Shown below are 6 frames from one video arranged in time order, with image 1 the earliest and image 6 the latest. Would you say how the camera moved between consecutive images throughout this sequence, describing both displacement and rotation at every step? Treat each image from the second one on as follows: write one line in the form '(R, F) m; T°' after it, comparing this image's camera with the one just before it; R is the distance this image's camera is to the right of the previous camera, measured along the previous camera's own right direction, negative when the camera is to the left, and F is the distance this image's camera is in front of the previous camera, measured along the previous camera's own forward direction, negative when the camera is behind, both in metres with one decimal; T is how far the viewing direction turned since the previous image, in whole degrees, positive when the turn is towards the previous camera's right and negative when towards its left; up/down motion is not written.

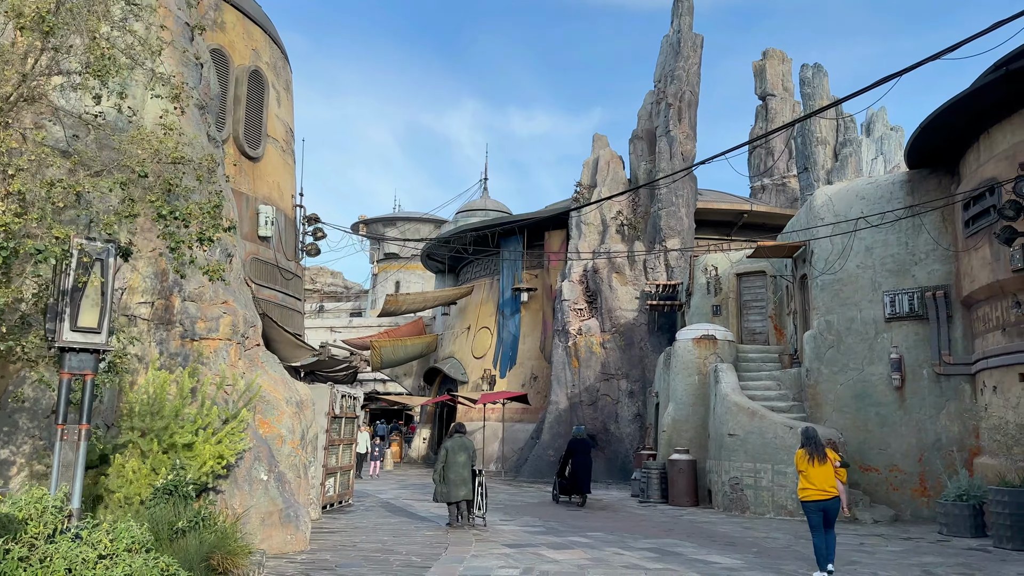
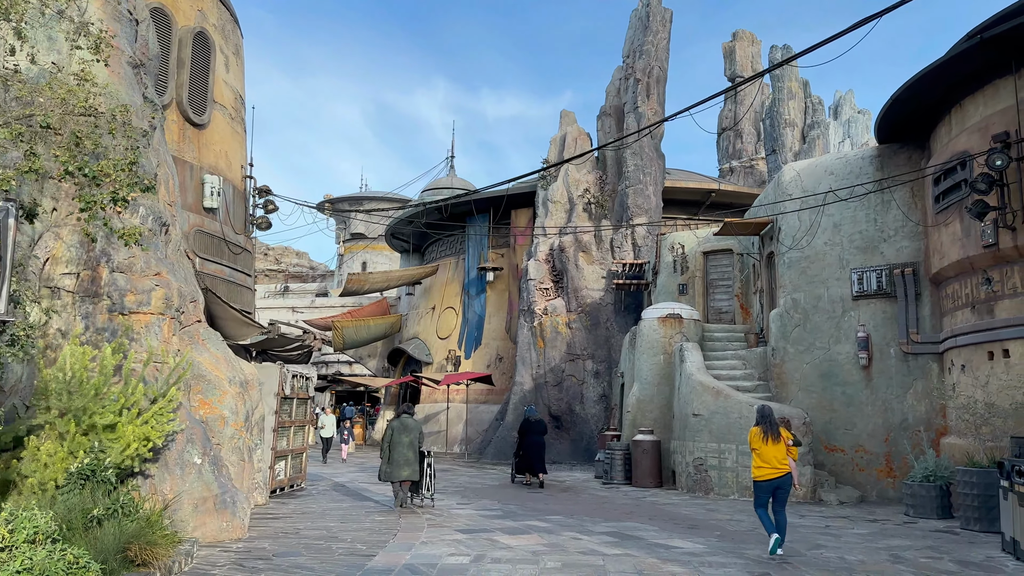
(+0.2, +0.5) m; +2°
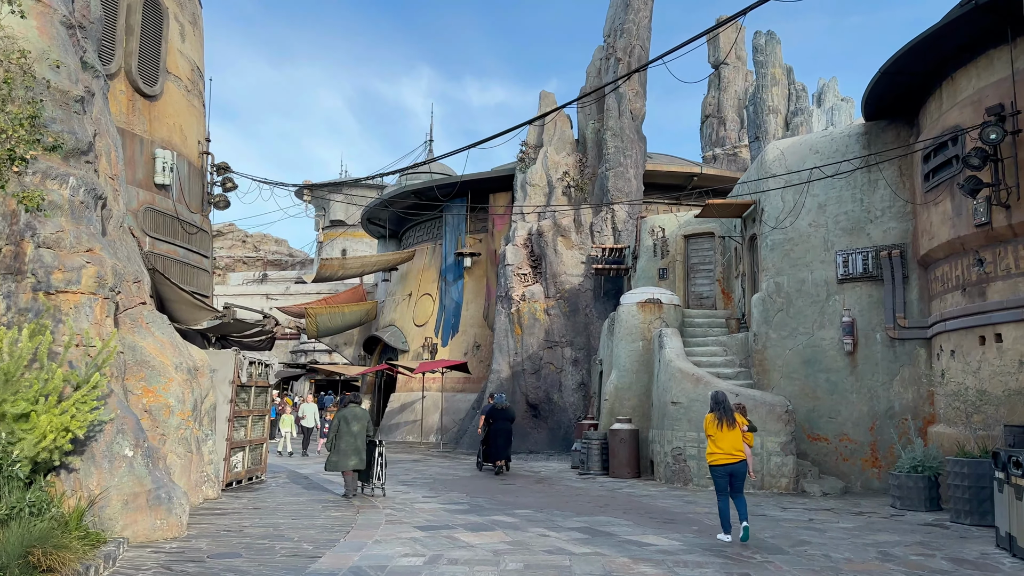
(+0.2, +0.7) m; +1°
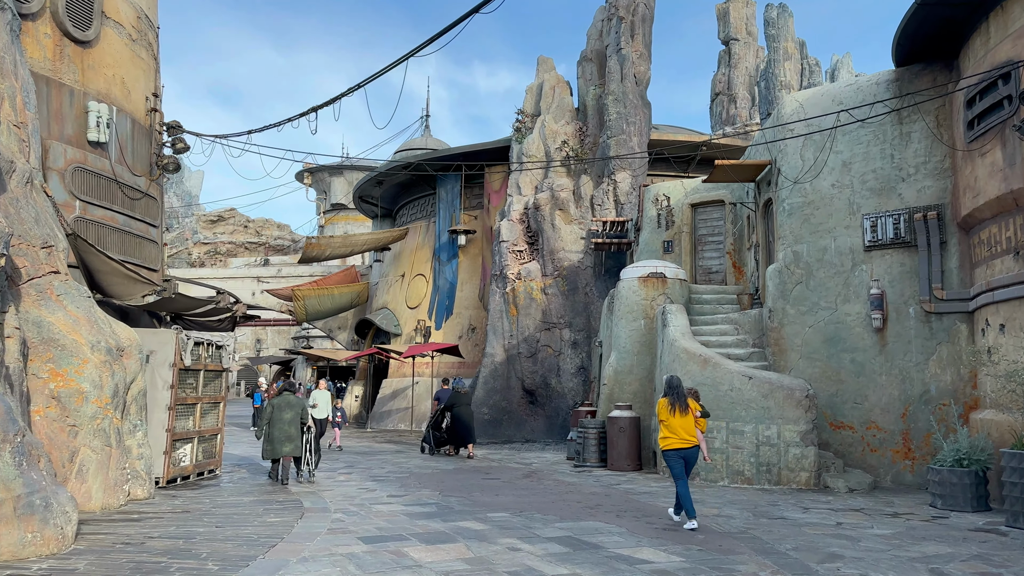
(+0.4, +1.6) m; -1°
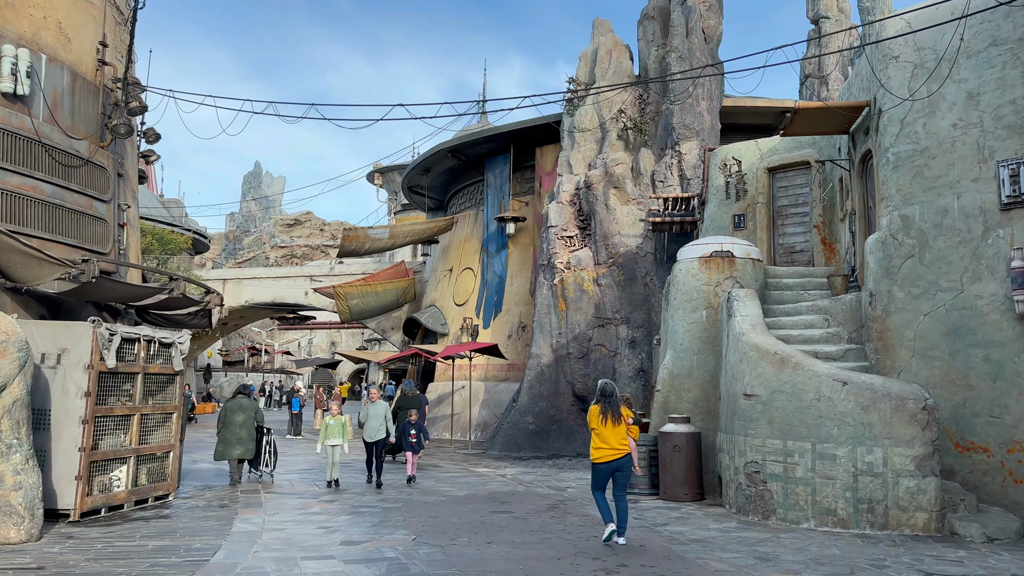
(+0.8, +2.7) m; -6°
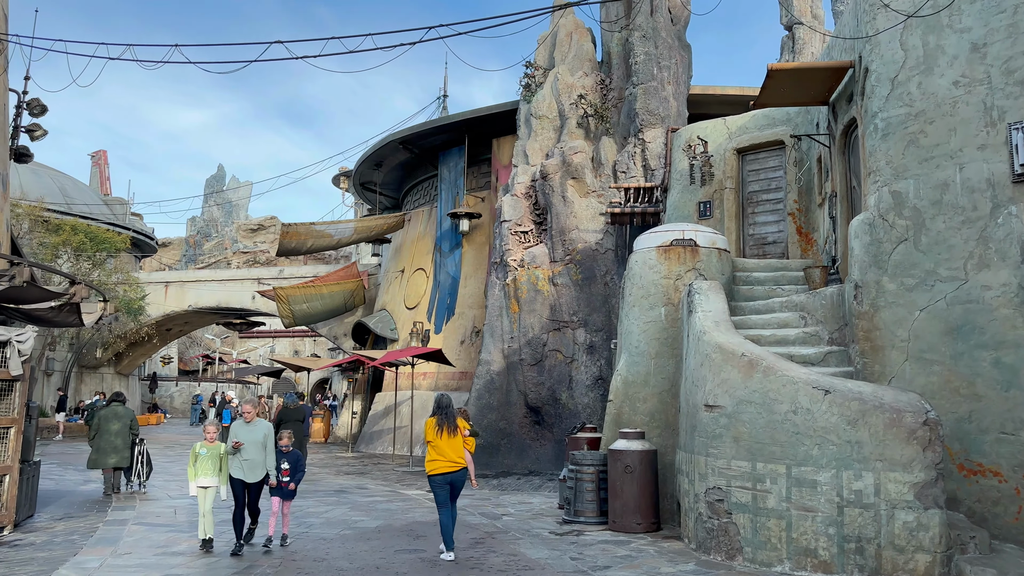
(+0.6, +1.7) m; +2°
